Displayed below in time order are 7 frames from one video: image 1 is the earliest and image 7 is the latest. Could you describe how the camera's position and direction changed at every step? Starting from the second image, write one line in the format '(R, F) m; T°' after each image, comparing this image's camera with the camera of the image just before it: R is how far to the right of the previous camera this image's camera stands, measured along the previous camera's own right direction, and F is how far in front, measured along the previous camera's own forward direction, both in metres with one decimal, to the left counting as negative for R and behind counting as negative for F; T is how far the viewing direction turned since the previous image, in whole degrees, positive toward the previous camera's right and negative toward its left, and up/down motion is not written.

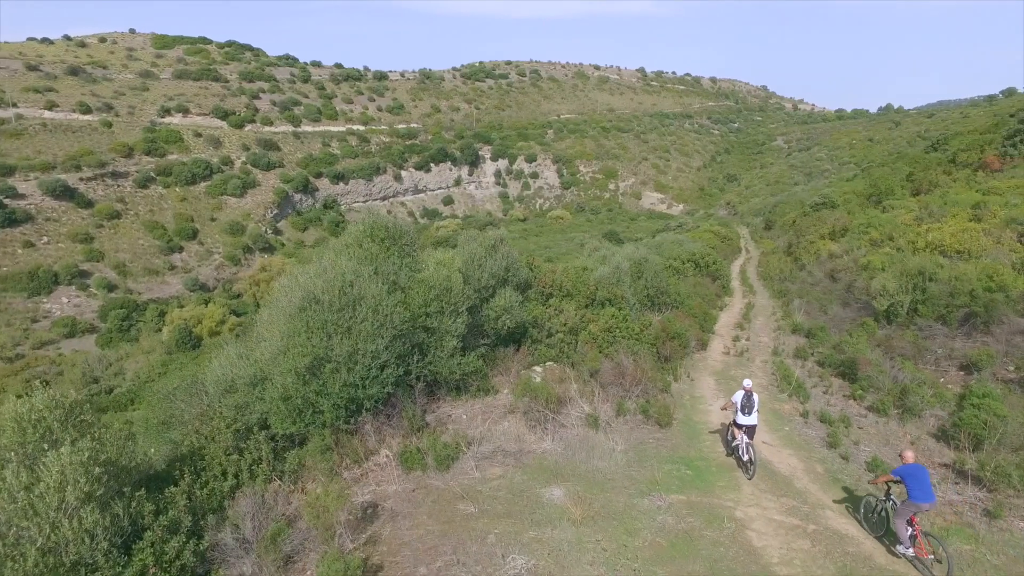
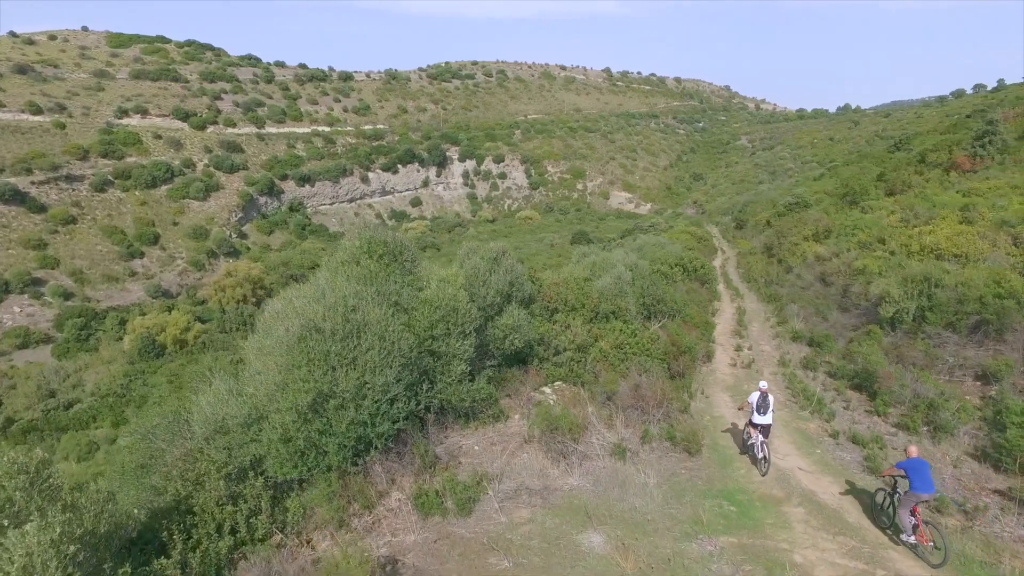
(-0.6, +0.6) m; +3°
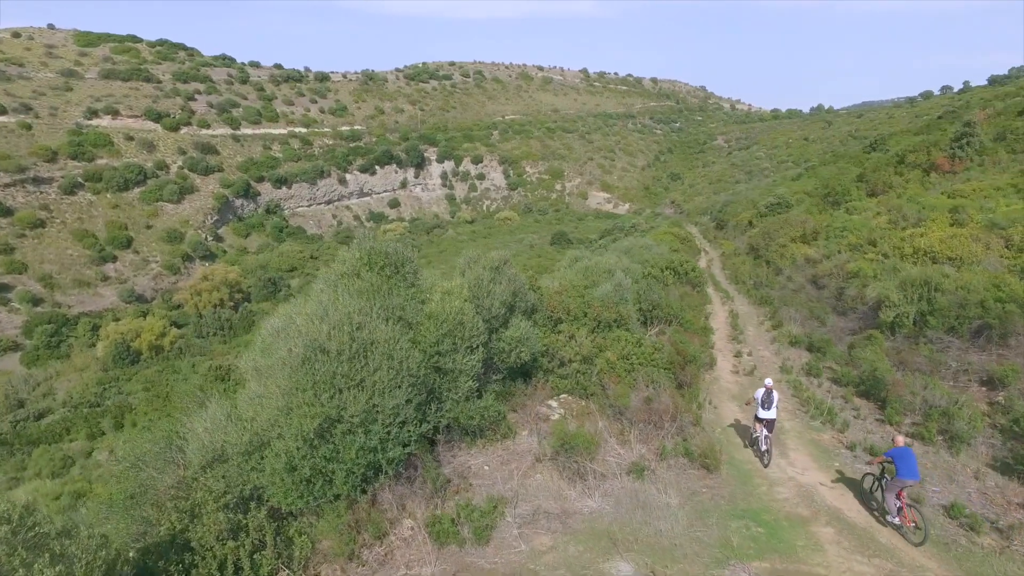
(-0.4, +0.3) m; +2°
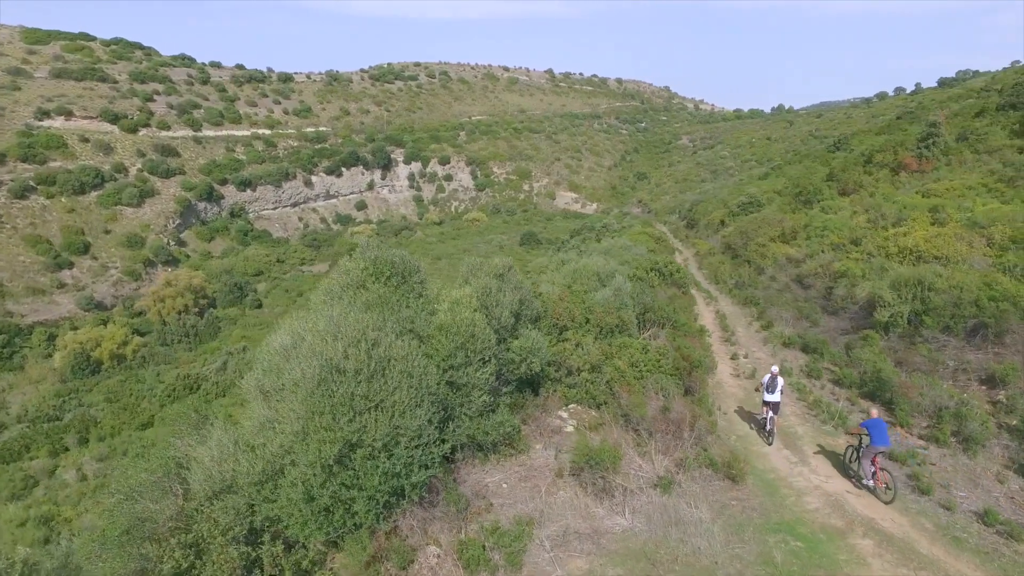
(-0.6, +0.3) m; +3°
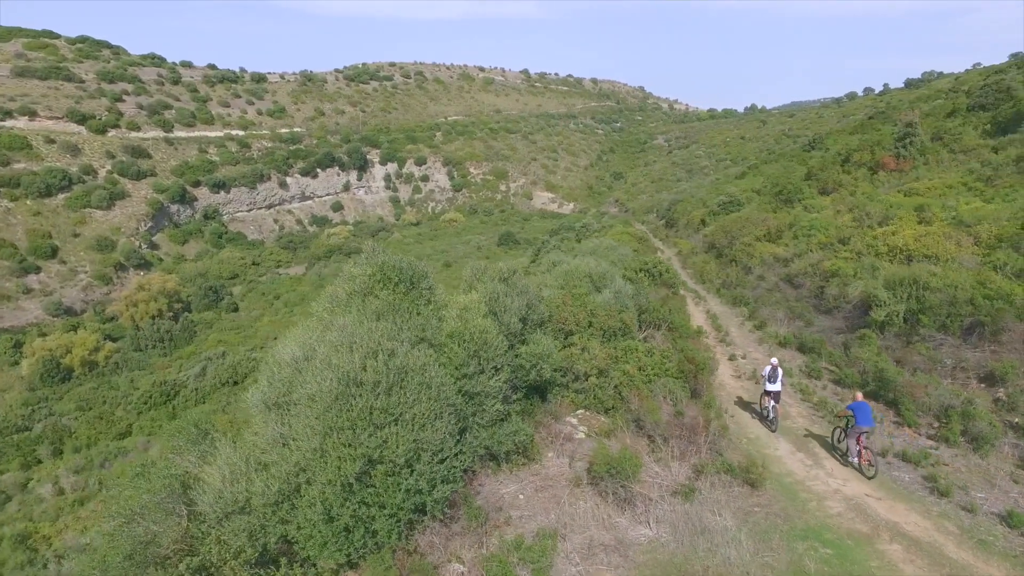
(-0.4, +0.2) m; +2°
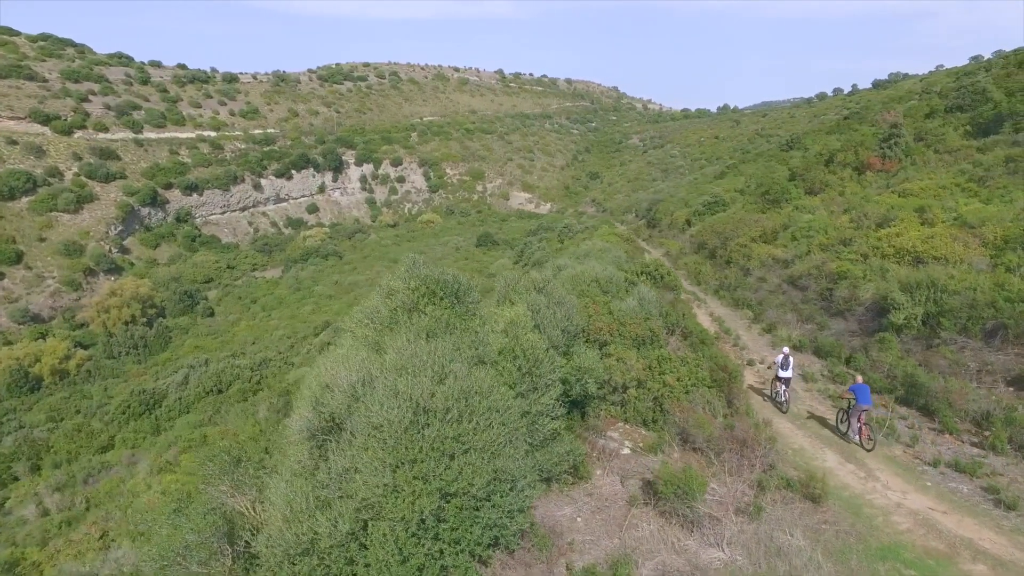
(-0.9, +0.3) m; +2°
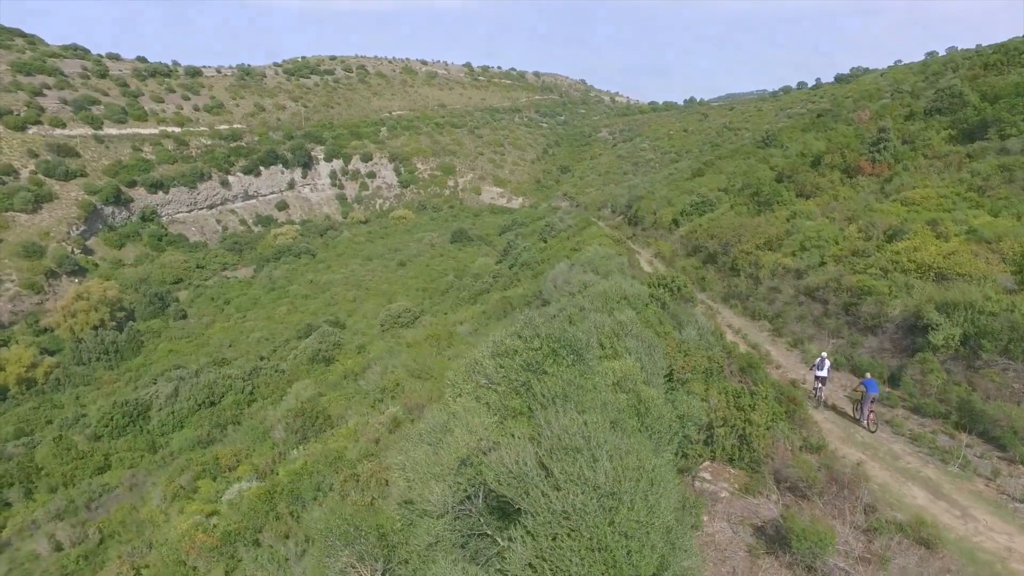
(-1.9, +0.1) m; +2°
